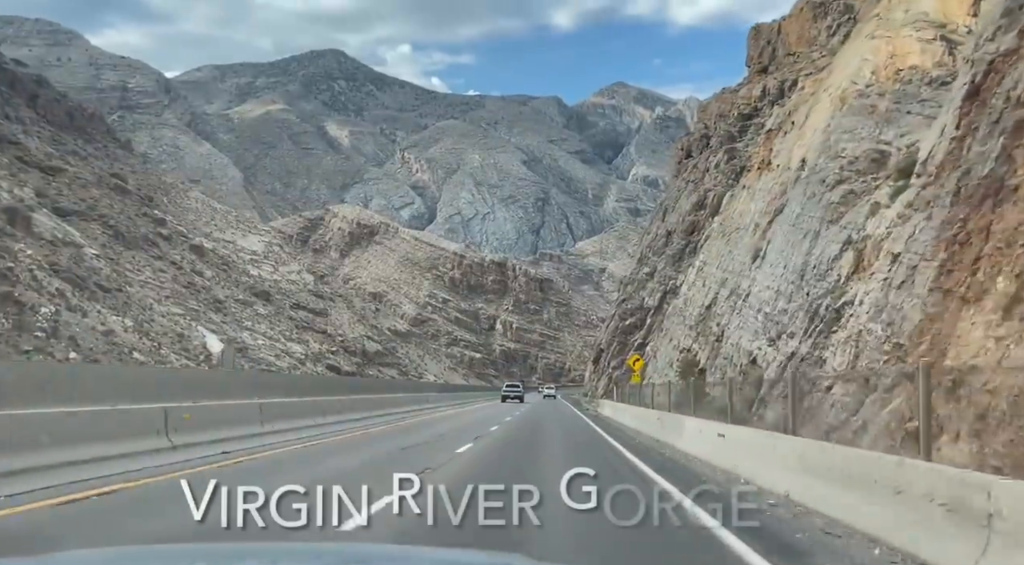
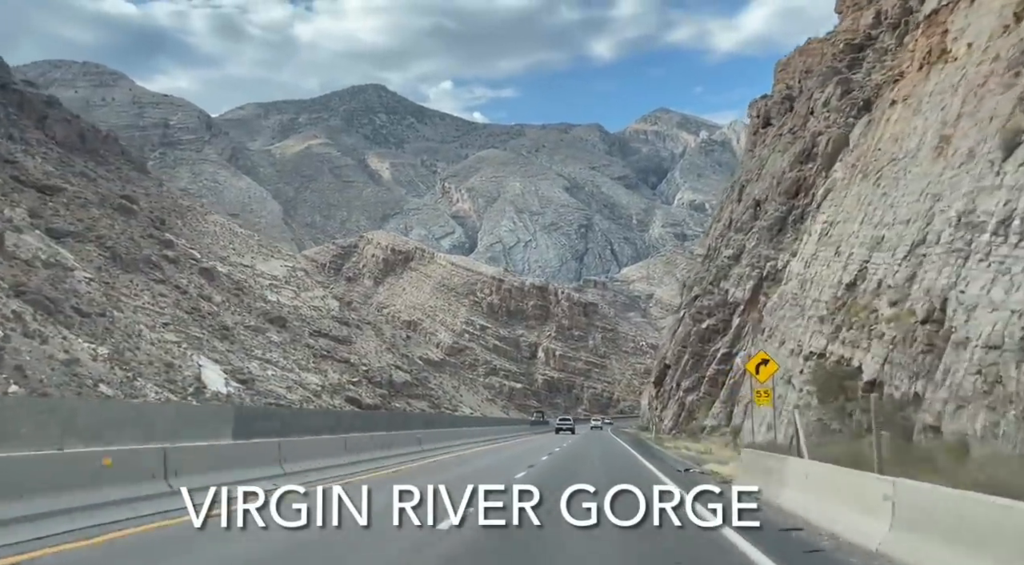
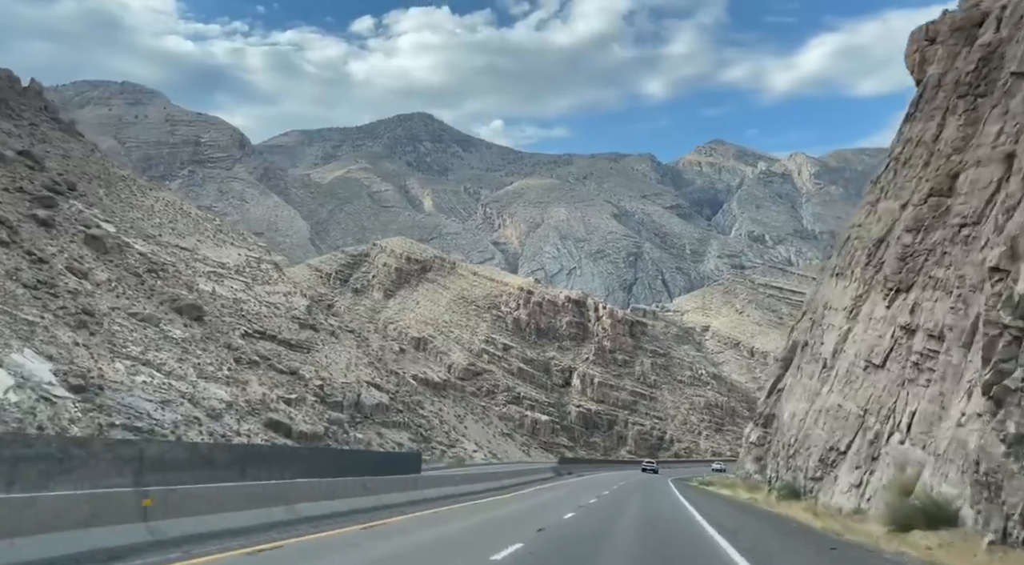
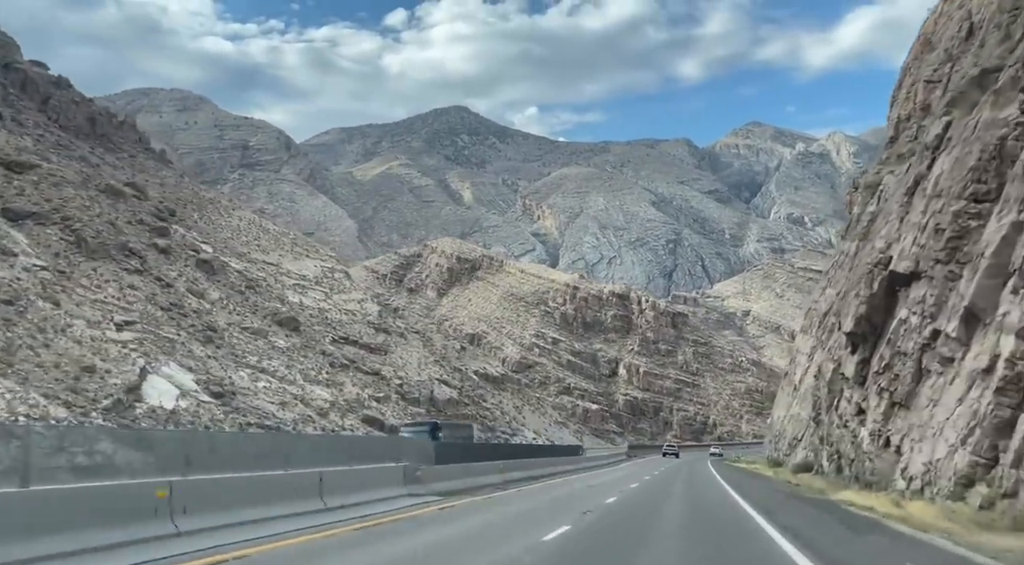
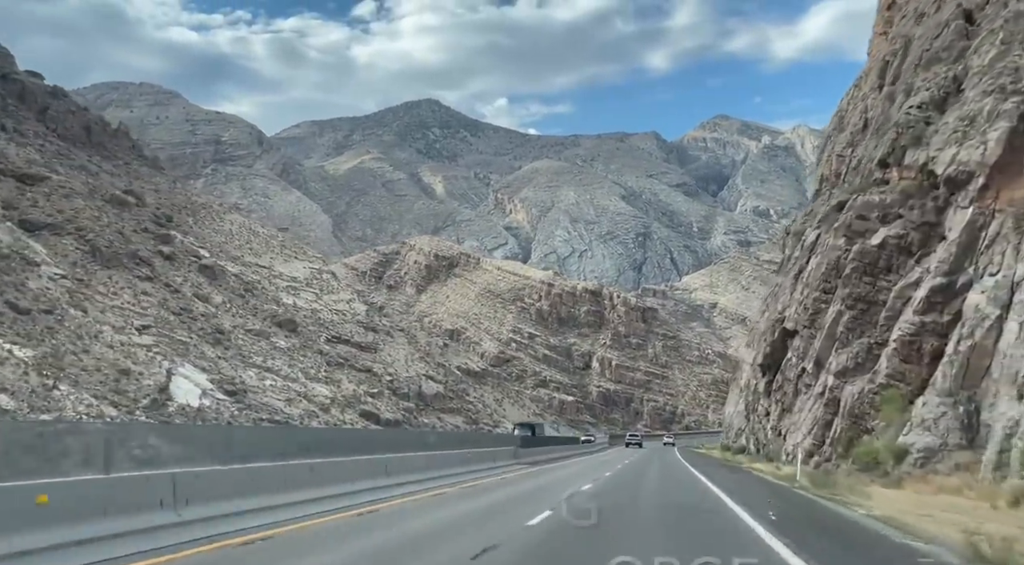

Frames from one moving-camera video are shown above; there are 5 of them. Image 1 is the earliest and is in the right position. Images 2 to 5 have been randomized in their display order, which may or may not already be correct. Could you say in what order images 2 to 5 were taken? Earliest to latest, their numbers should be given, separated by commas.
2, 5, 4, 3
